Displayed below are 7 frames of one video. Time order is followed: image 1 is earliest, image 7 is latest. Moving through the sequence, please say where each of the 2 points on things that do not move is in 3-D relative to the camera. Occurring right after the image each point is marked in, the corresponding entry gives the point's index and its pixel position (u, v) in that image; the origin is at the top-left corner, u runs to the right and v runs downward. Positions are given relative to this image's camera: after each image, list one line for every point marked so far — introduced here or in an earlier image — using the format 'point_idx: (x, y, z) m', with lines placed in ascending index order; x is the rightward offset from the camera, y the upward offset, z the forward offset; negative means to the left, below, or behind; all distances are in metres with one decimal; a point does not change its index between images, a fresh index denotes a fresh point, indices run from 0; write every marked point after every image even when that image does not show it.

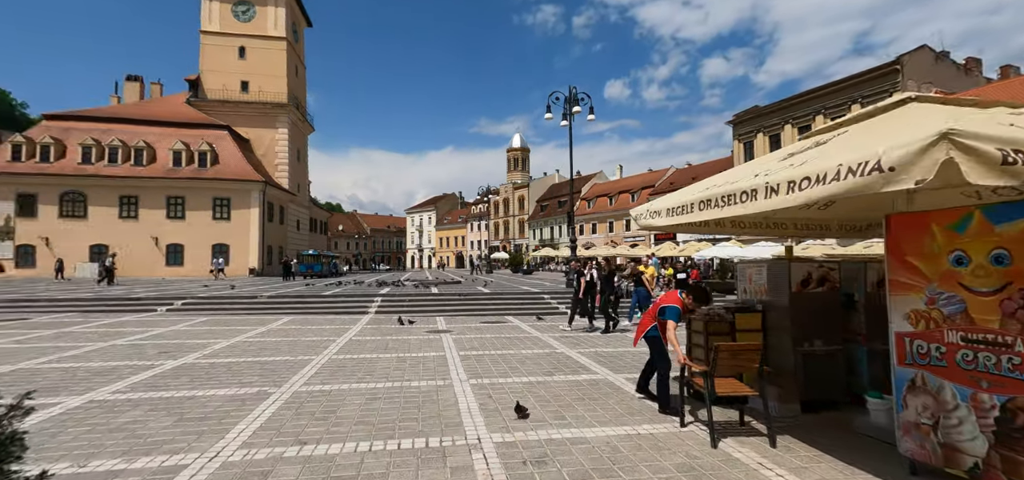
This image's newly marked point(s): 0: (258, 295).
0: (-9.8, -2.1, +19.2) m
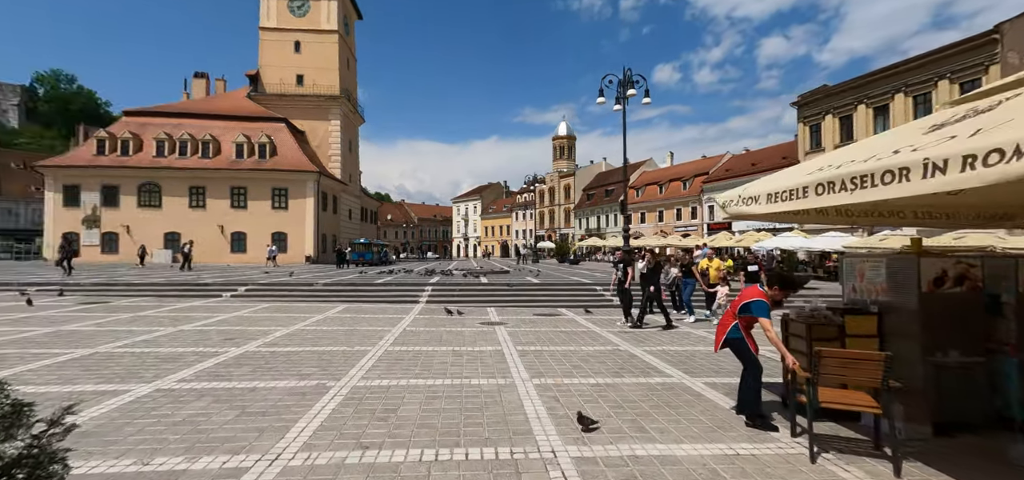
0: (-7.8, -1.7, +19.7) m
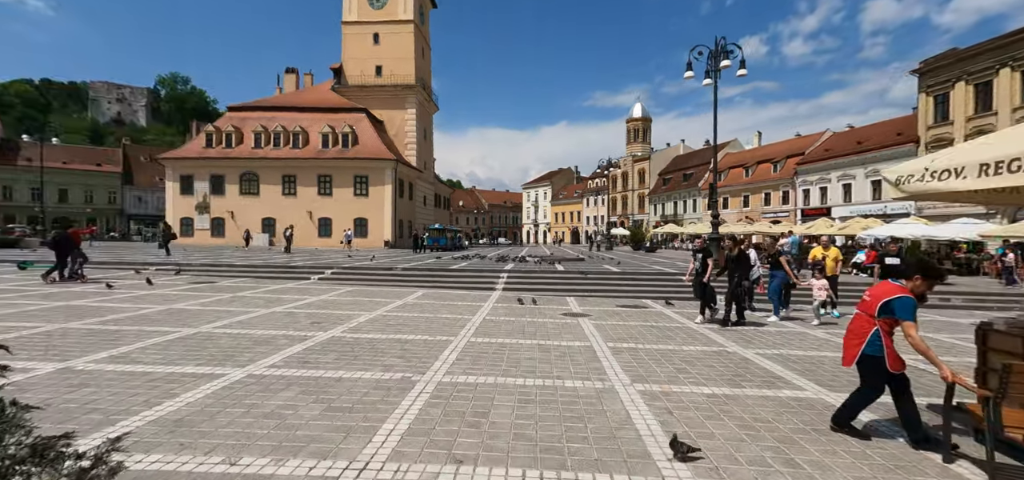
0: (-4.8, -1.1, +20.1) m
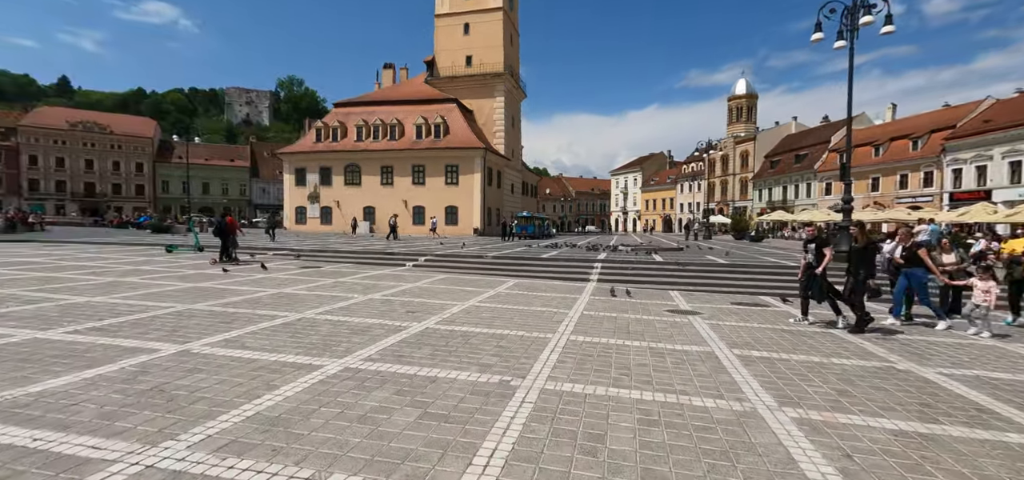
0: (-1.2, -0.6, +20.1) m
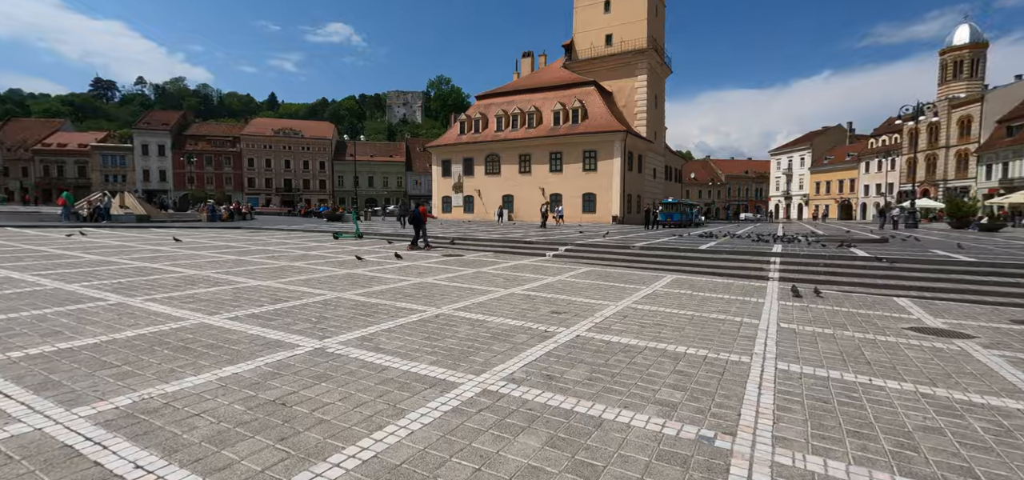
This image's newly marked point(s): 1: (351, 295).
0: (+4.3, -0.2, +18.4) m
1: (-2.8, -1.0, +8.9) m
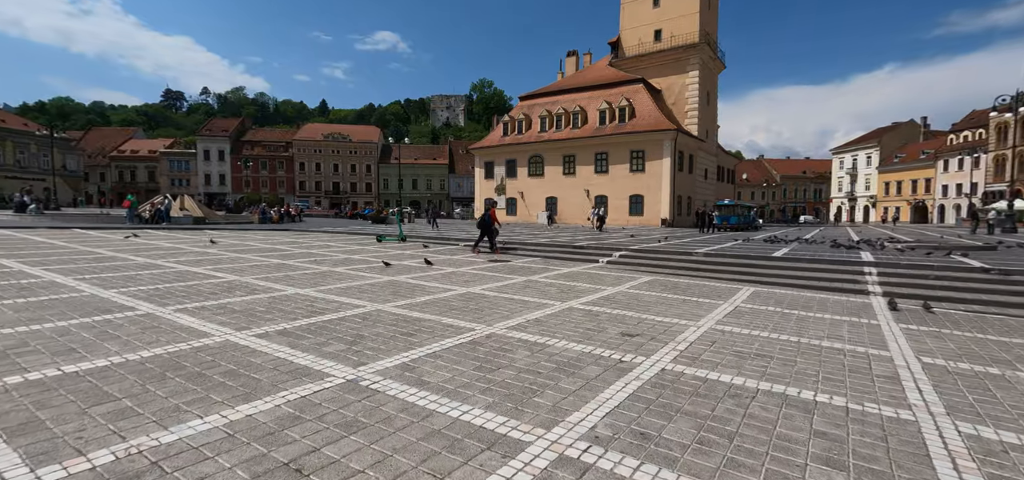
0: (+5.9, -0.4, +16.9) m
1: (-1.9, -1.1, +8.1) m
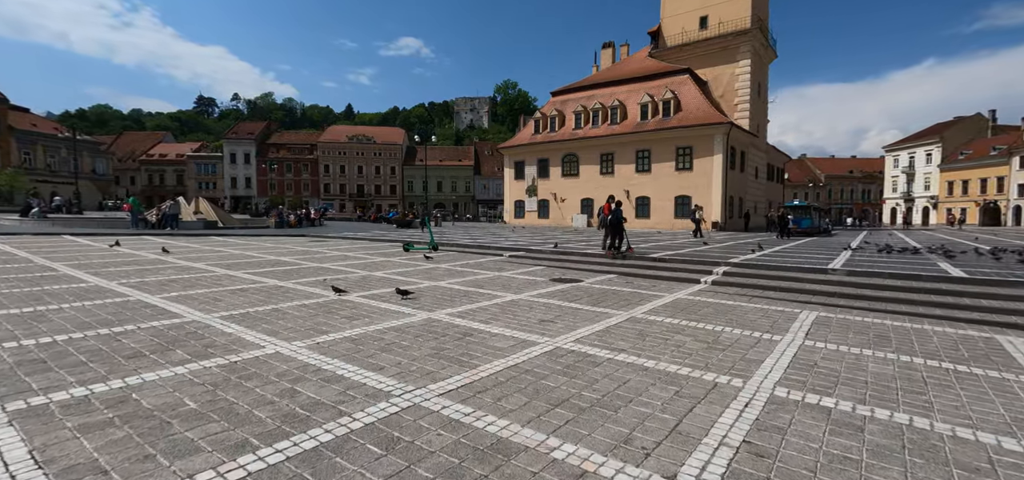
0: (+7.6, -0.7, +12.8) m
1: (-0.6, -1.3, +4.3) m
